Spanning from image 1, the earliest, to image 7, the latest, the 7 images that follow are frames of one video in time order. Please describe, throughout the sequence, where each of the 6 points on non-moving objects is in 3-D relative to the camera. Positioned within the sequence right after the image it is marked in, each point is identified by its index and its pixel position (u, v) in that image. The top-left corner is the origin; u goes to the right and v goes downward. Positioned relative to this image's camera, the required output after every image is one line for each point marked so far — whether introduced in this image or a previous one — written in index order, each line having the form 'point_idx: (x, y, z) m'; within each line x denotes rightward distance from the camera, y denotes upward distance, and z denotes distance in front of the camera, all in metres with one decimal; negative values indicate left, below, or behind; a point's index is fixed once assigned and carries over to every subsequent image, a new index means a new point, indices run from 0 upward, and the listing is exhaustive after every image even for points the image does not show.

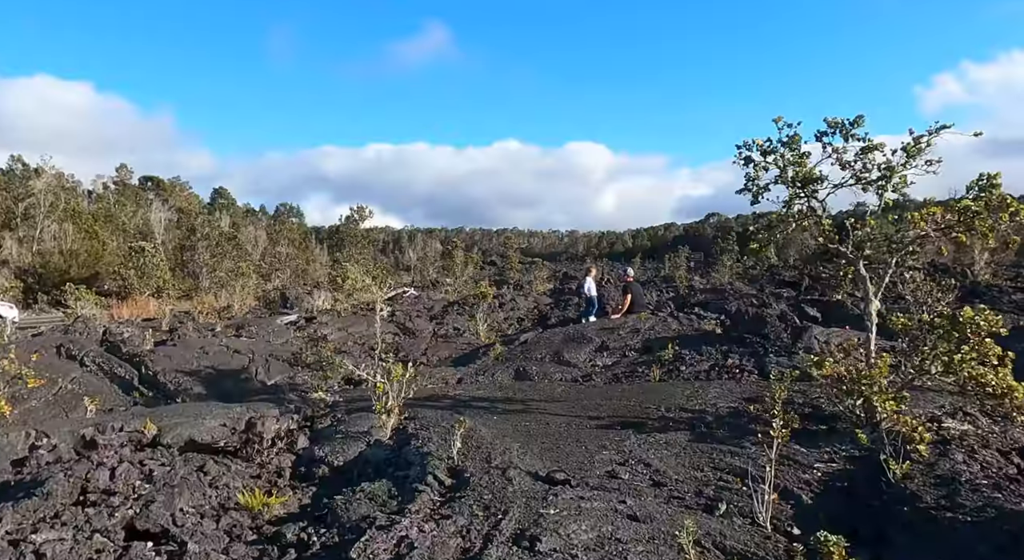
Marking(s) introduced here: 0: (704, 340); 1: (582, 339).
0: (+3.3, -1.1, +11.8) m
1: (+1.3, -1.1, +12.6) m
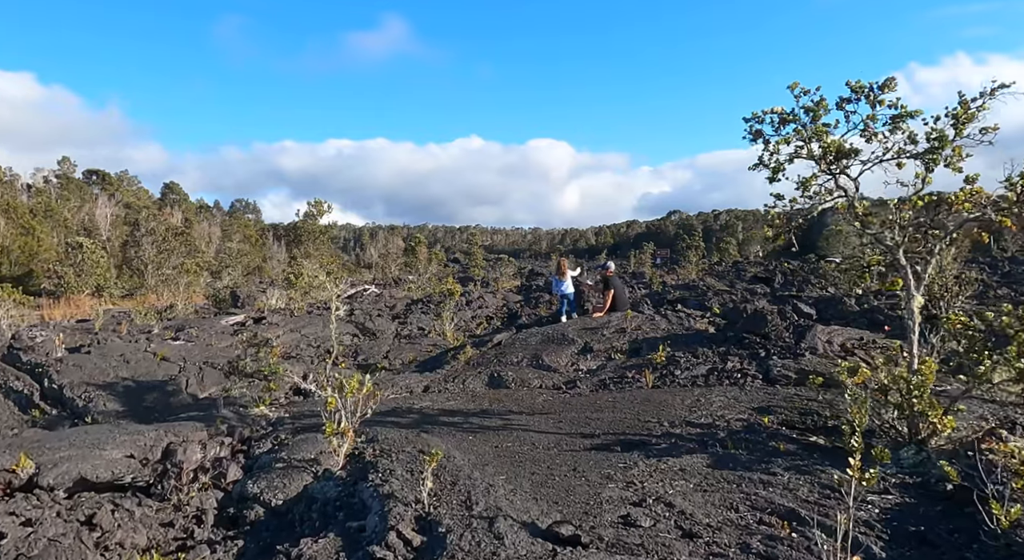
0: (+2.9, -1.0, +10.7) m
1: (+0.8, -1.0, +11.4) m
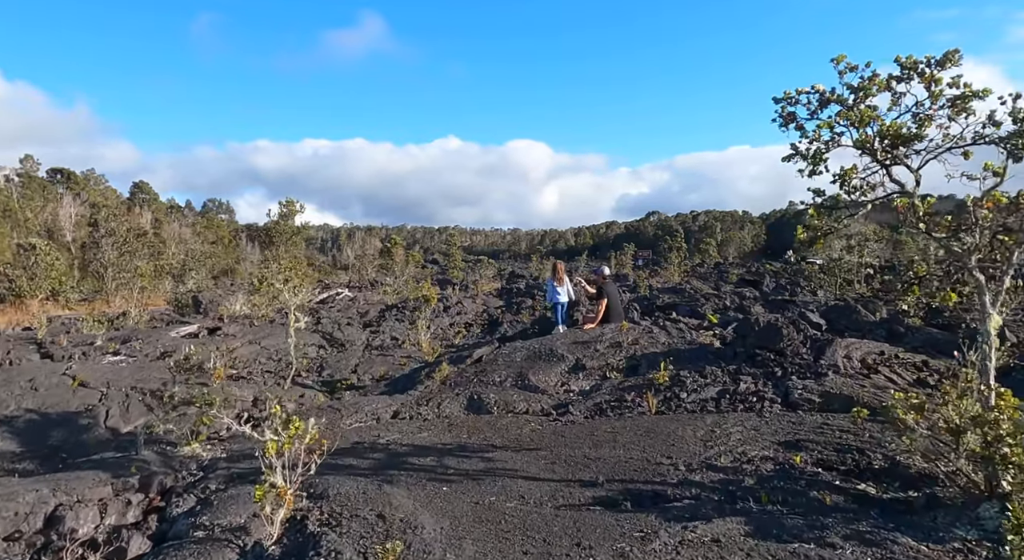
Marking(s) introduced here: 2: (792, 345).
0: (+2.6, -1.1, +9.5) m
1: (+0.6, -1.1, +10.1) m
2: (+3.8, -0.9, +9.2) m
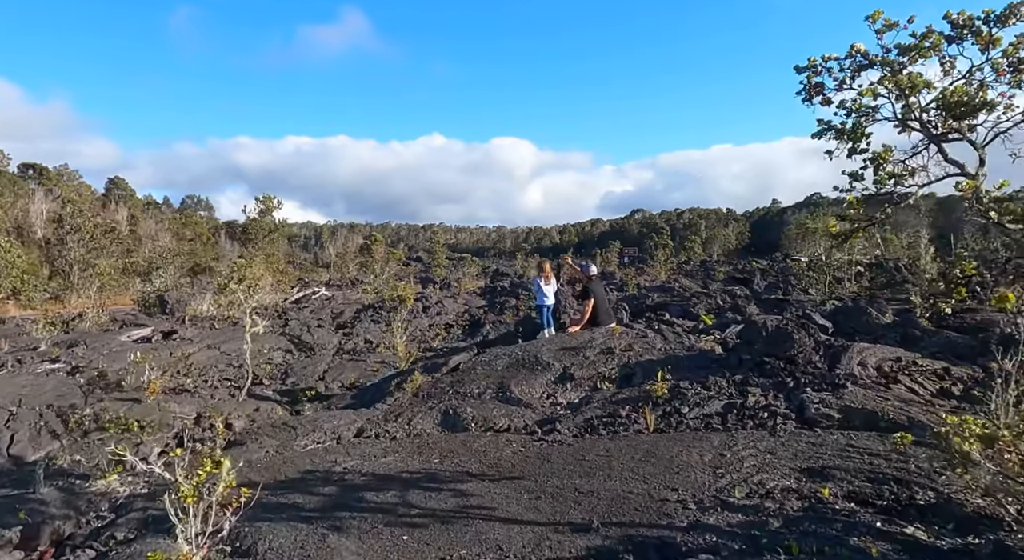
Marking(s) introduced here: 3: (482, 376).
0: (+2.4, -1.1, +8.5) m
1: (+0.3, -1.1, +9.1) m
2: (+3.5, -0.9, +8.3) m
3: (-0.4, -1.3, +9.1) m
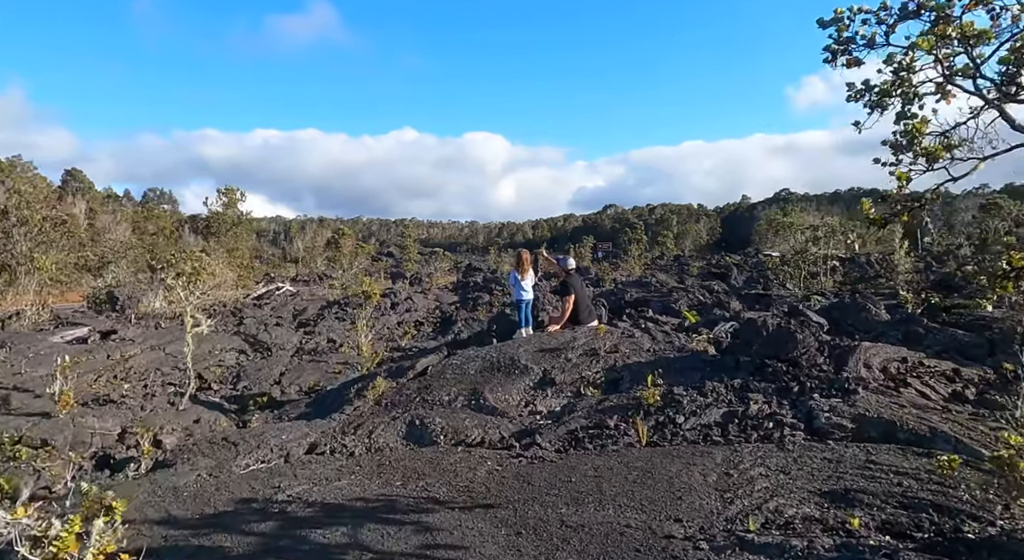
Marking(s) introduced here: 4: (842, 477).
0: (+2.1, -1.0, +7.7) m
1: (0.0, -1.1, +8.2) m
2: (+3.2, -0.8, +7.5) m
3: (-0.7, -1.2, +8.2) m
4: (+2.6, -1.5, +5.3) m
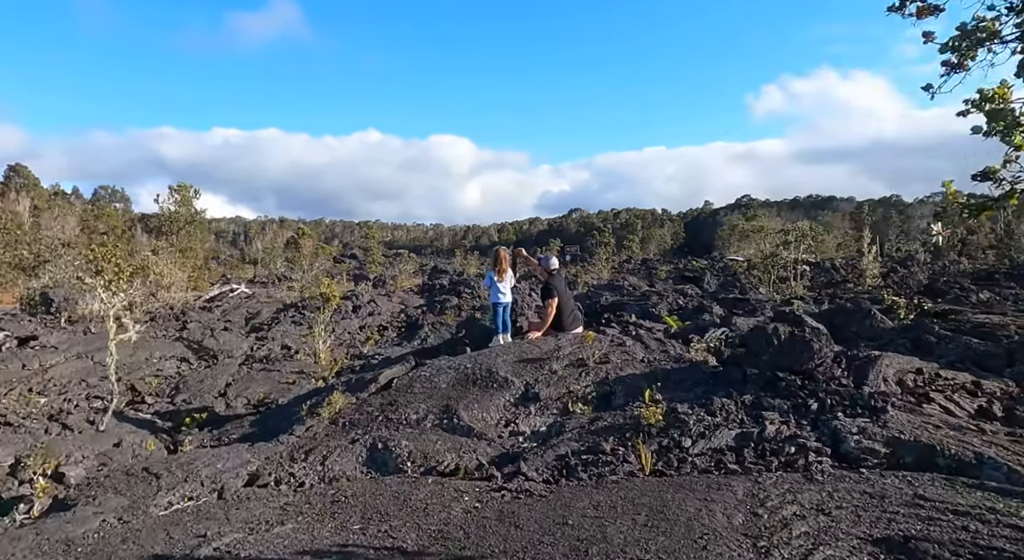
0: (+1.9, -1.1, +6.8) m
1: (-0.2, -1.1, +7.2) m
2: (+3.0, -0.8, +6.7) m
3: (-0.9, -1.2, +7.1) m
4: (+2.5, -1.5, +4.4) m
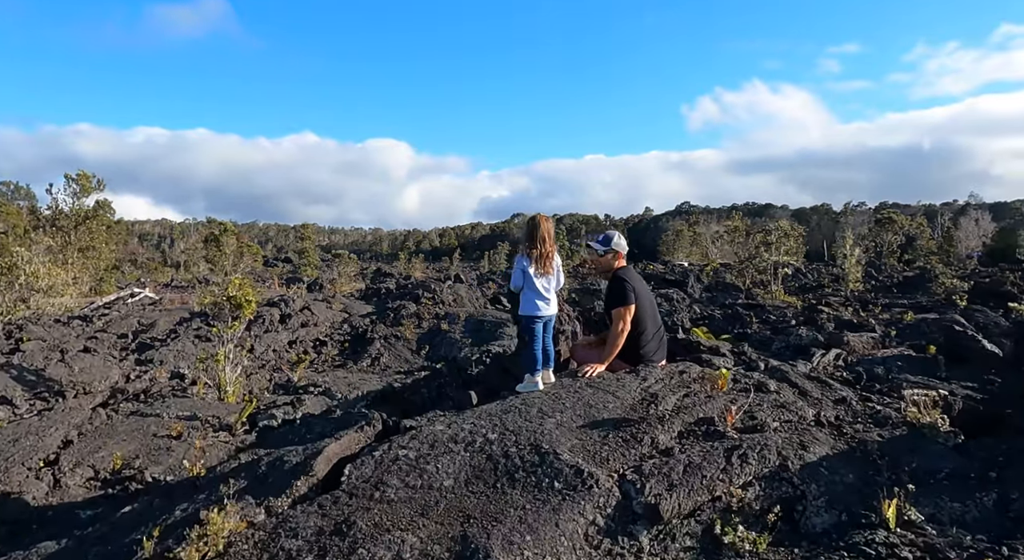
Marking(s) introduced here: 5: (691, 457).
0: (+2.3, -1.0, +3.3) m
1: (+0.2, -1.0, +3.5) m
2: (+3.5, -0.8, +3.3) m
3: (-0.5, -1.2, +3.4) m
4: (+3.1, -1.5, +1.0) m
5: (+1.0, -0.9, +3.6) m
